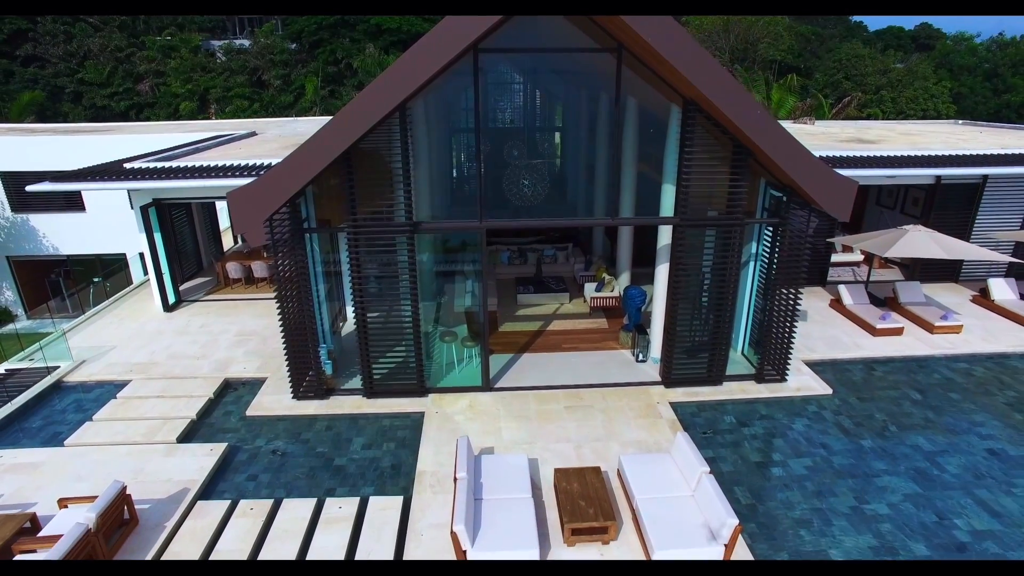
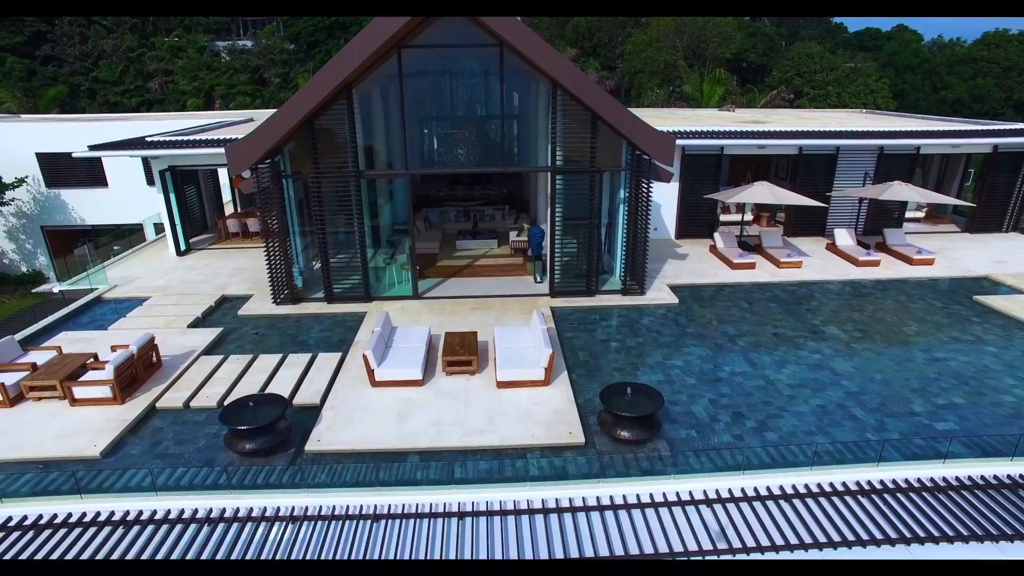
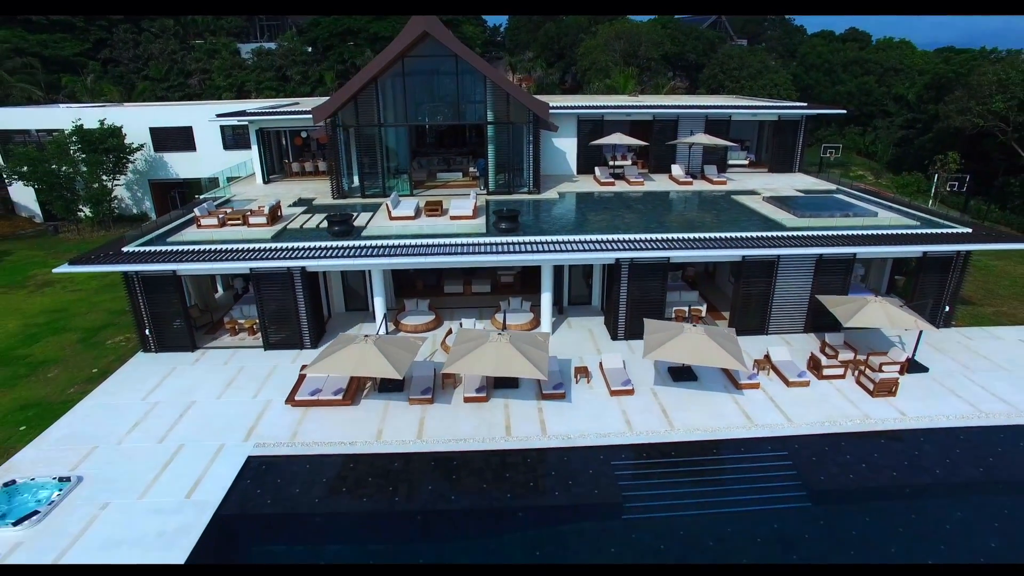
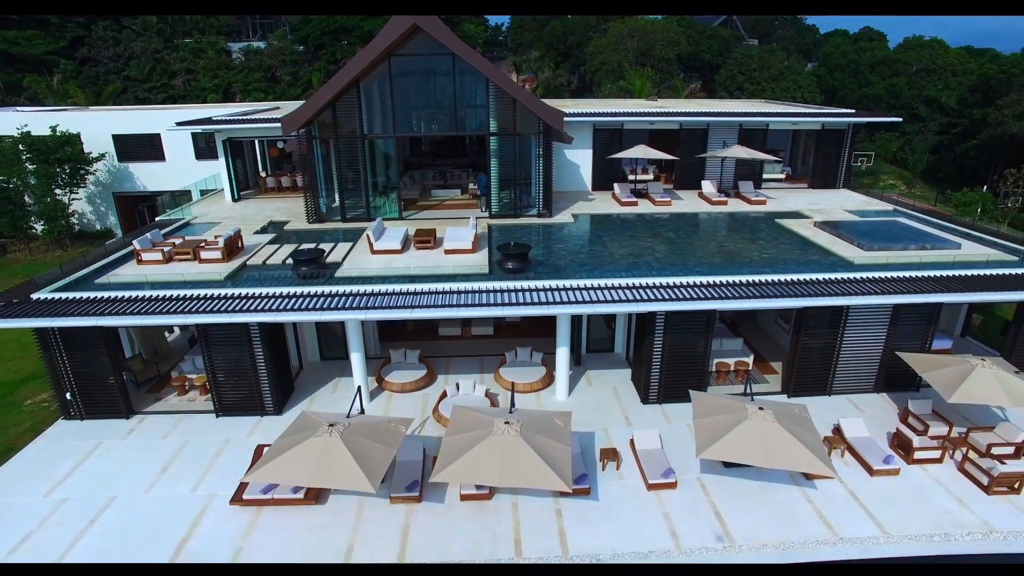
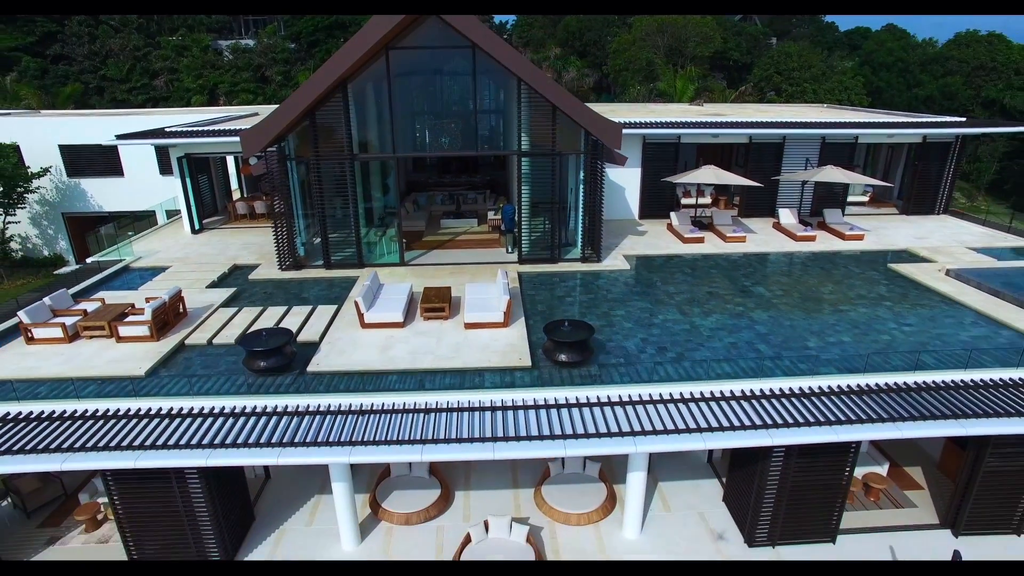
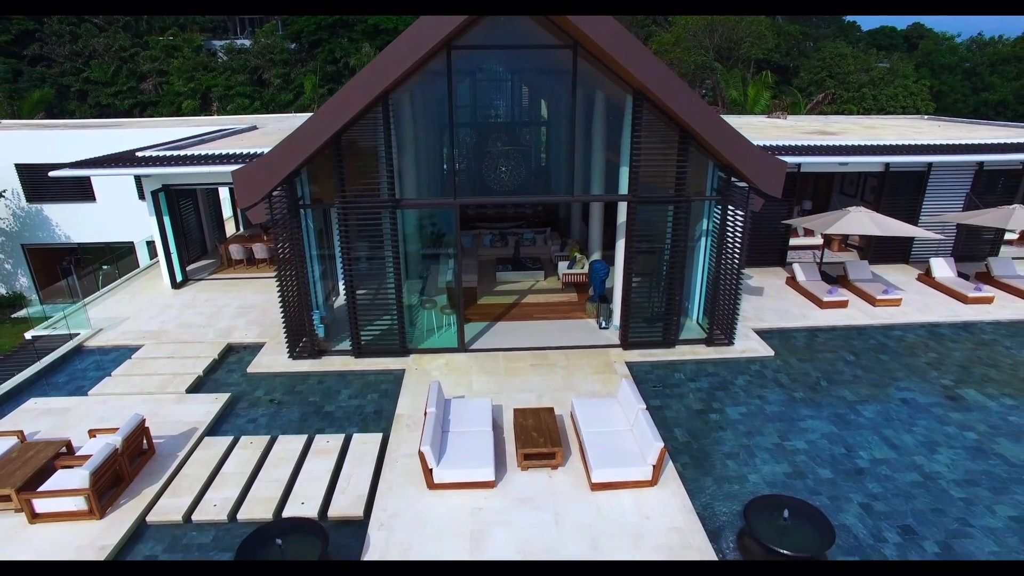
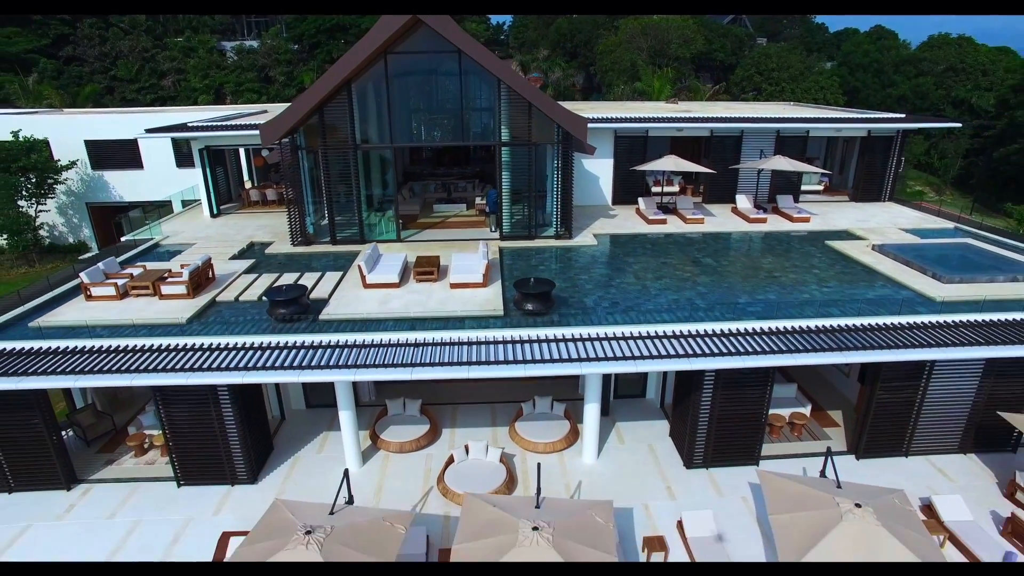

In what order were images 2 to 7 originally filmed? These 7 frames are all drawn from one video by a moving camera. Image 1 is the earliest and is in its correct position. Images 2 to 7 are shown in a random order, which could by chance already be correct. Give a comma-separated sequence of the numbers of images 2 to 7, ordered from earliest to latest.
6, 2, 5, 7, 4, 3
